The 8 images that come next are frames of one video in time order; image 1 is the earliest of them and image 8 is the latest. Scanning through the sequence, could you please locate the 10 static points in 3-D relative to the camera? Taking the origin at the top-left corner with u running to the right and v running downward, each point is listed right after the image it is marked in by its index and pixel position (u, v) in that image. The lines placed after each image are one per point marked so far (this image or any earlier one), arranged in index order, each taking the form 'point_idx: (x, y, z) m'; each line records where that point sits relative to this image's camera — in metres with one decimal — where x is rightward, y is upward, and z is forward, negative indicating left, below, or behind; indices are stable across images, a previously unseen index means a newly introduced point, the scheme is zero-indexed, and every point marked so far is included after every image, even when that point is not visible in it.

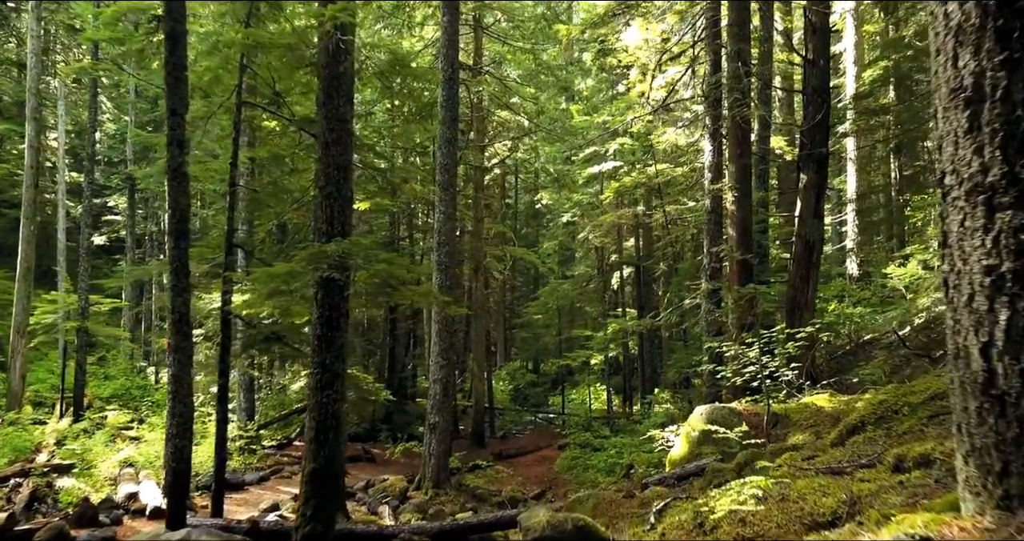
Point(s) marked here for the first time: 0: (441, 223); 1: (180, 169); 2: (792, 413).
0: (-1.3, +0.9, +13.6) m
1: (-3.5, +1.1, +7.7) m
2: (+2.9, -1.5, +7.6) m
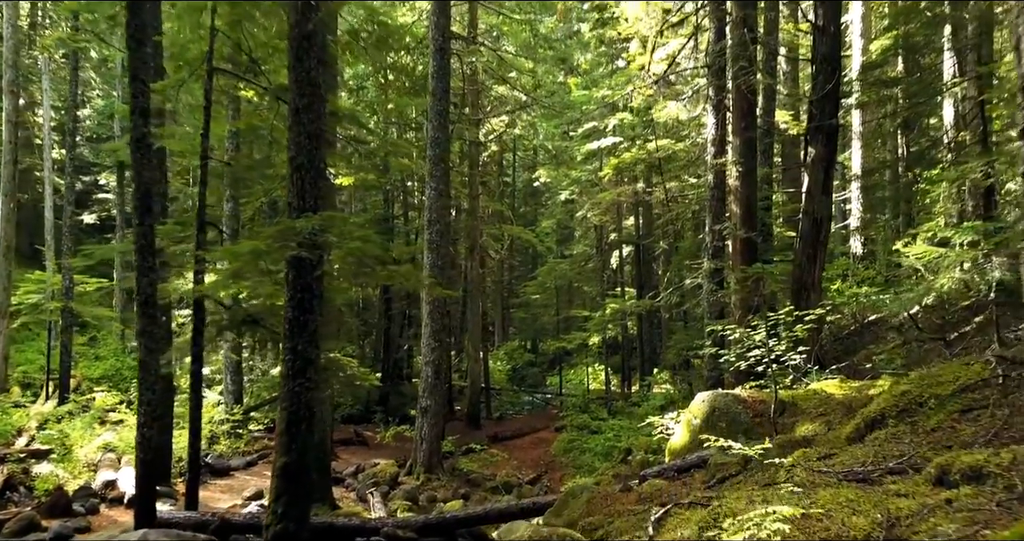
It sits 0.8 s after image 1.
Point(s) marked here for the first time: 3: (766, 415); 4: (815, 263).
0: (-1.4, +1.3, +13.1) m
1: (-3.6, +1.3, +7.2) m
2: (+2.8, -1.3, +7.1) m
3: (+2.5, -1.4, +7.2) m
4: (+4.5, +0.1, +10.8) m
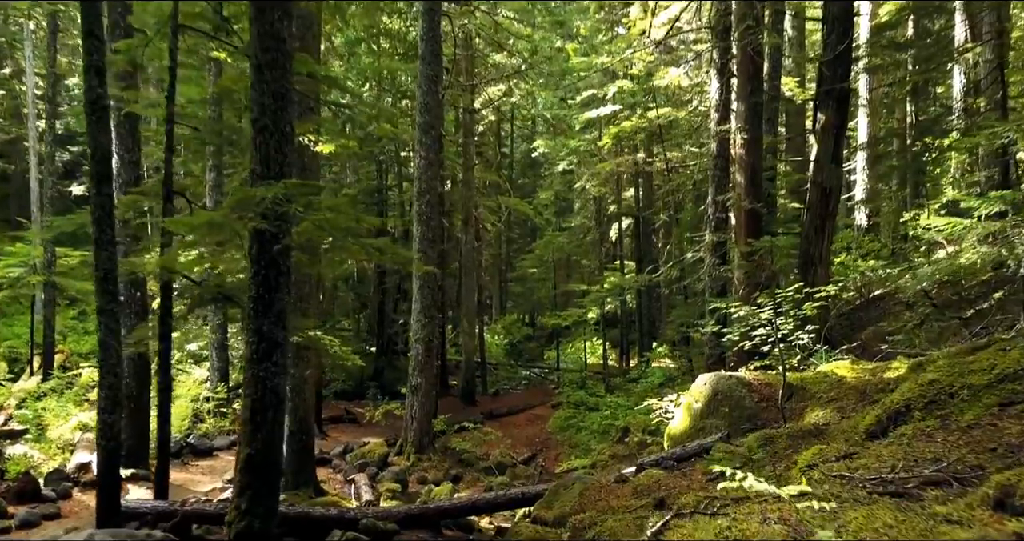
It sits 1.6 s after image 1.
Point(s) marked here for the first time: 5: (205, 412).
0: (-1.6, +1.7, +12.5) m
1: (-3.7, +1.5, +6.6) m
2: (+2.7, -1.0, +6.6) m
3: (+2.4, -1.2, +6.7) m
4: (+4.4, +0.5, +10.2) m
5: (-5.7, -2.7, +13.6) m
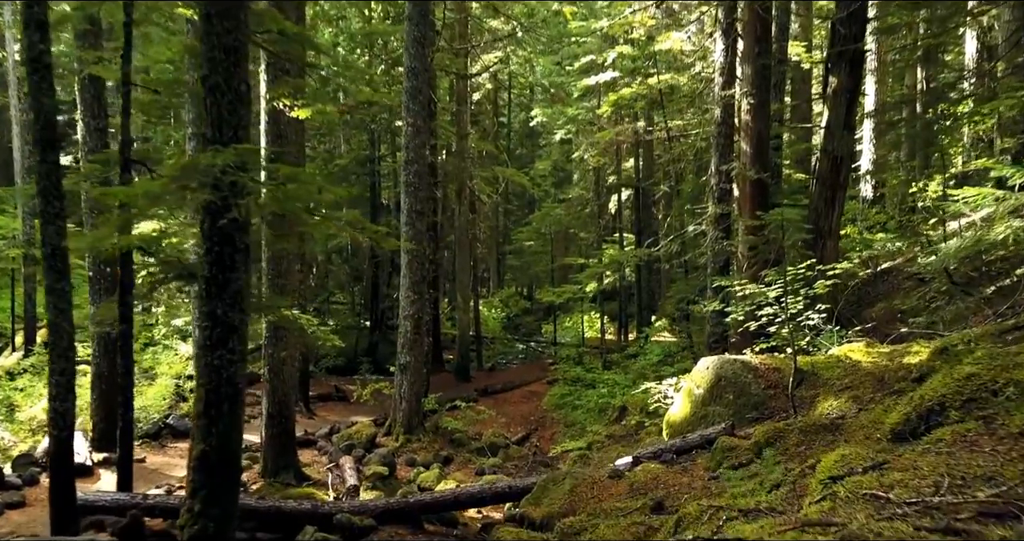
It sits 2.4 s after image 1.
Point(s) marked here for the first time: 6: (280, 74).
0: (-1.7, +2.2, +11.9) m
1: (-3.9, +1.7, +6.0) m
2: (+2.6, -0.8, +6.1) m
3: (+2.3, -1.0, +6.2) m
4: (+4.3, +0.8, +9.6) m
5: (-5.9, -2.2, +13.2) m
6: (-2.8, +2.4, +8.8) m
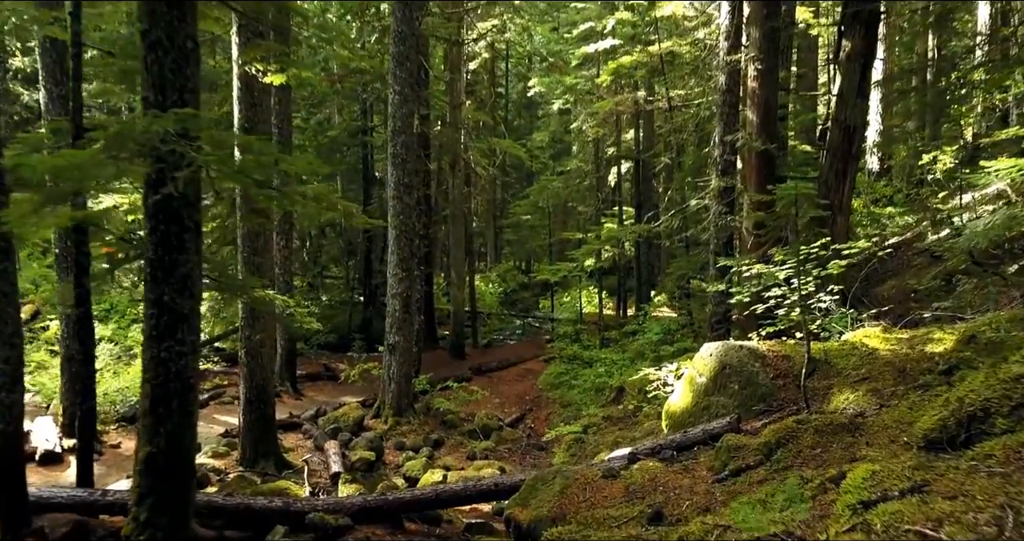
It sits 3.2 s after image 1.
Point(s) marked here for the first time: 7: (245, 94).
0: (-1.8, +2.5, +11.3) m
1: (-4.0, +1.9, +5.4) m
2: (+2.5, -0.7, +5.6) m
3: (+2.2, -0.8, +5.7) m
4: (+4.1, +1.1, +9.1) m
5: (-6.0, -1.8, +12.7) m
6: (-2.9, +2.6, +8.2) m
7: (-3.1, +2.0, +8.3) m
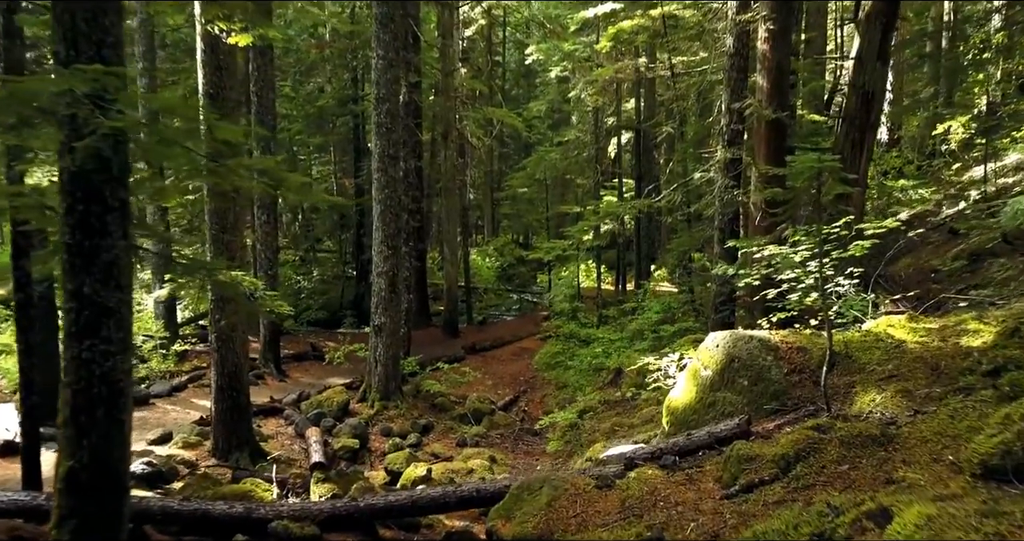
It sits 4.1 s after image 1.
0: (-1.9, +2.9, +10.5) m
1: (-4.1, +2.0, +4.7) m
2: (+2.4, -0.6, +5.0) m
3: (+2.1, -0.7, +5.1) m
4: (+4.0, +1.4, +8.4) m
5: (-6.1, -1.4, +12.2) m
6: (-3.0, +2.9, +7.5) m
7: (-3.2, +2.2, +7.6) m
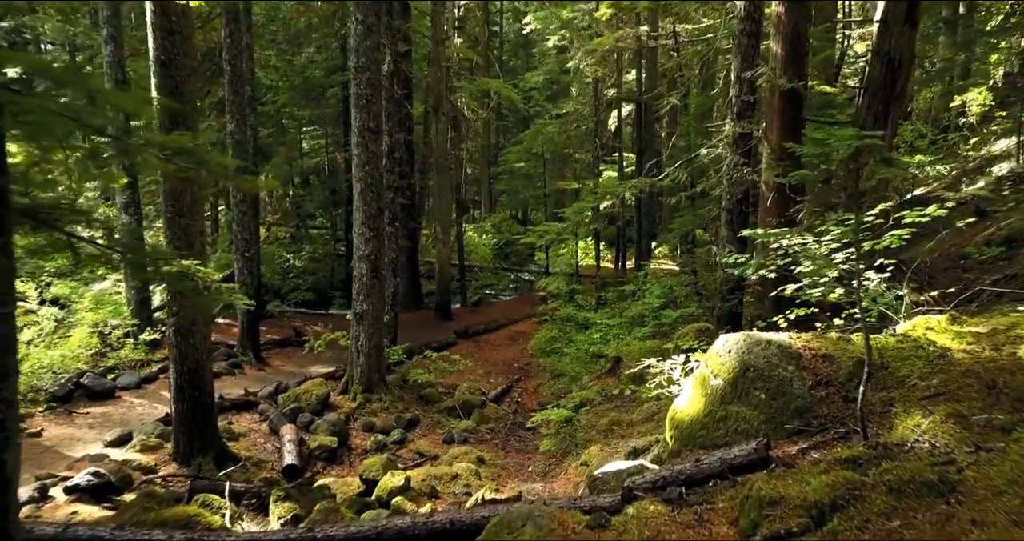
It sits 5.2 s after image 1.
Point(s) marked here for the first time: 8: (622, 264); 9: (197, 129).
0: (-2.0, +3.1, +9.7) m
1: (-4.2, +2.0, +3.9) m
2: (+2.3, -0.5, +4.3) m
3: (+2.0, -0.7, +4.4) m
4: (+3.9, +1.5, +7.6) m
5: (-6.2, -1.1, +11.5) m
6: (-3.2, +3.0, +6.6) m
7: (-3.3, +2.3, +6.8) m
8: (+3.0, +0.2, +19.9) m
9: (-3.1, +1.4, +7.1) m
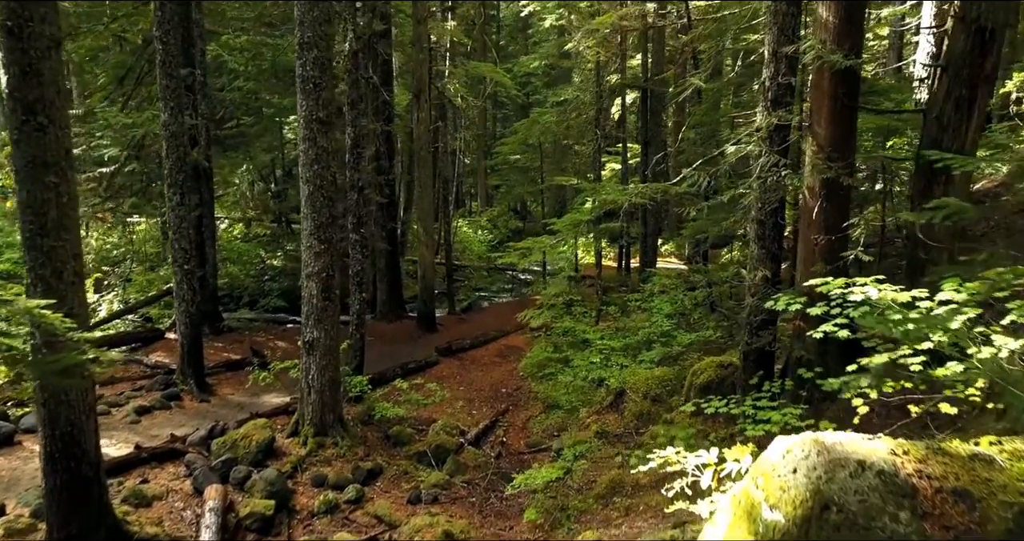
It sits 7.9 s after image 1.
0: (-2.2, +2.9, +7.9) m
1: (-4.4, +1.7, +2.2) m
2: (+2.0, -0.9, +2.6) m
3: (+1.7, -1.0, +2.7) m
4: (+3.7, +1.2, +5.9) m
5: (-6.4, -1.3, +9.8) m
6: (-3.4, +2.7, +4.9) m
7: (-3.5, +2.1, +5.1) m
8: (+2.9, +0.1, +18.2) m
9: (-3.3, +1.1, +5.4) m
